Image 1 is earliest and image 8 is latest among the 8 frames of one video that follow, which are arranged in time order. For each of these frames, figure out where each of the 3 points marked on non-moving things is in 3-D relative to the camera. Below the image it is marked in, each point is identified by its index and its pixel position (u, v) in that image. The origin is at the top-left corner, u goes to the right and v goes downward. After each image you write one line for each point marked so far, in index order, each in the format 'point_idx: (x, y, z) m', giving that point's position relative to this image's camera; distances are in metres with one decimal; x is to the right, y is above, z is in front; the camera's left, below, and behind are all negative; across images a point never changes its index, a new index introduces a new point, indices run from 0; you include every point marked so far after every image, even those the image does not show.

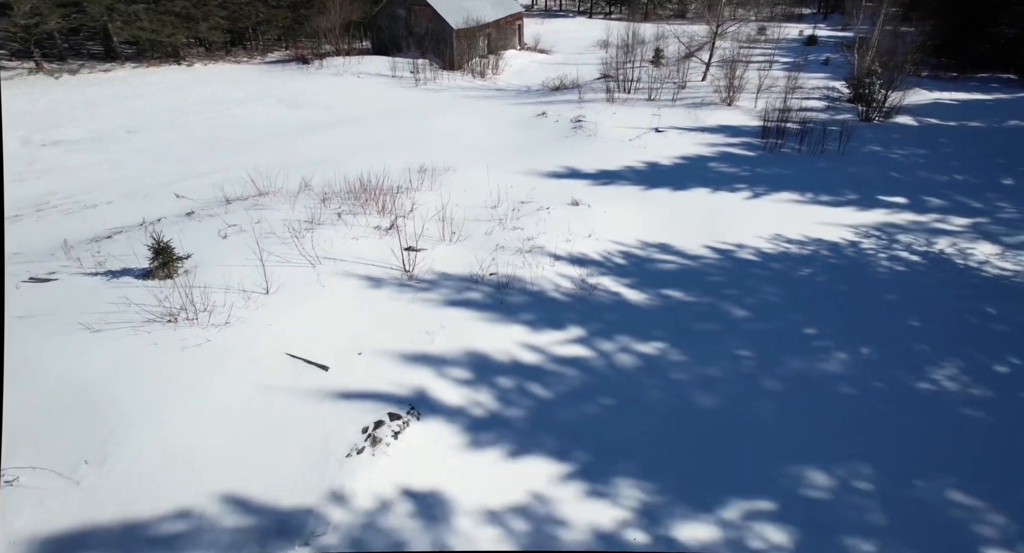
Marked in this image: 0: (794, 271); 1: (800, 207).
0: (+5.8, +0.1, +13.0) m
1: (+7.6, +1.9, +16.6) m
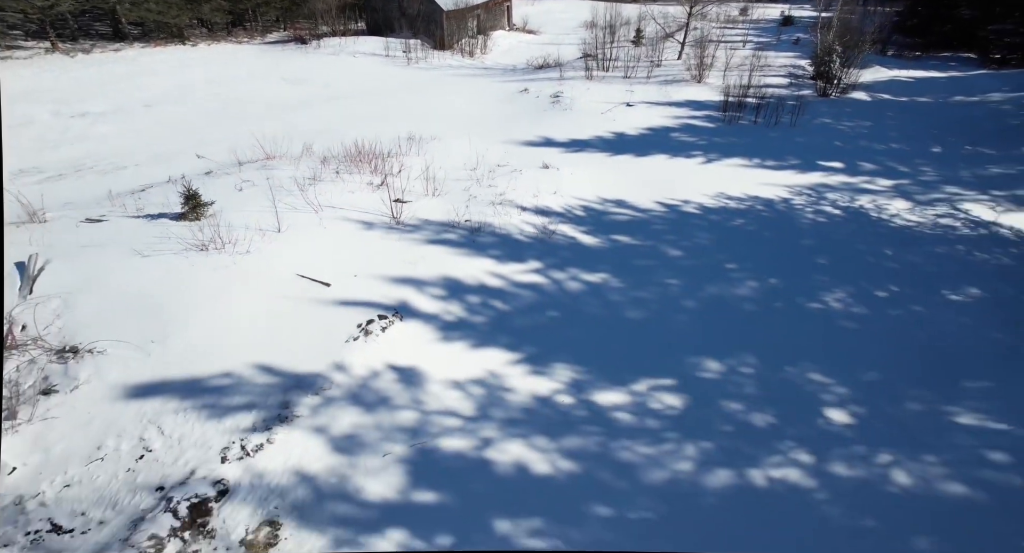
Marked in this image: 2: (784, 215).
0: (+5.2, +1.3, +15.1) m
1: (+7.0, +3.2, +18.7) m
2: (+6.8, +1.5, +15.7) m
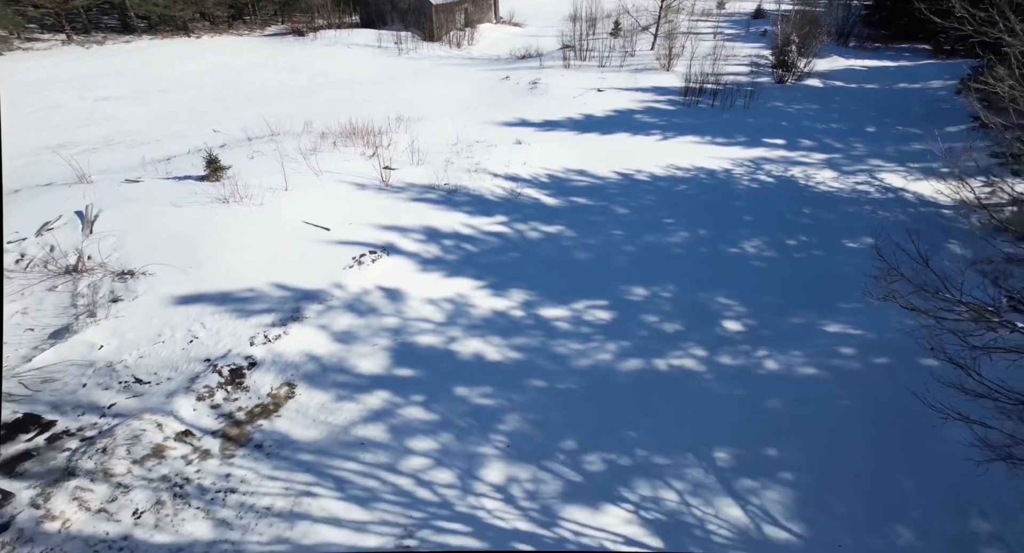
0: (+4.5, +2.5, +17.5) m
1: (+6.2, +4.4, +21.1) m
2: (+6.1, +2.7, +18.1) m
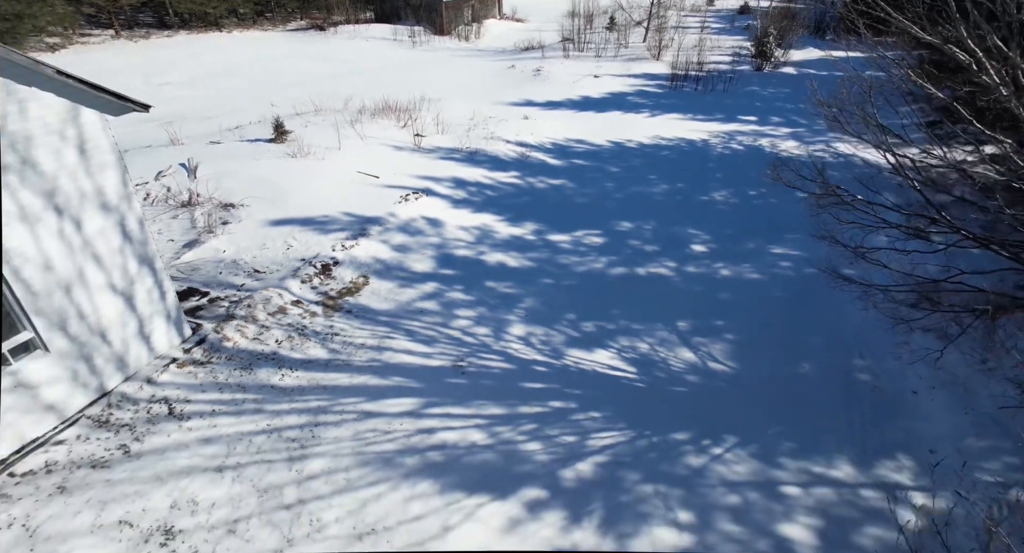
0: (+4.8, +4.1, +20.7) m
1: (+6.5, +5.9, +24.3) m
2: (+6.4, +4.3, +21.3) m
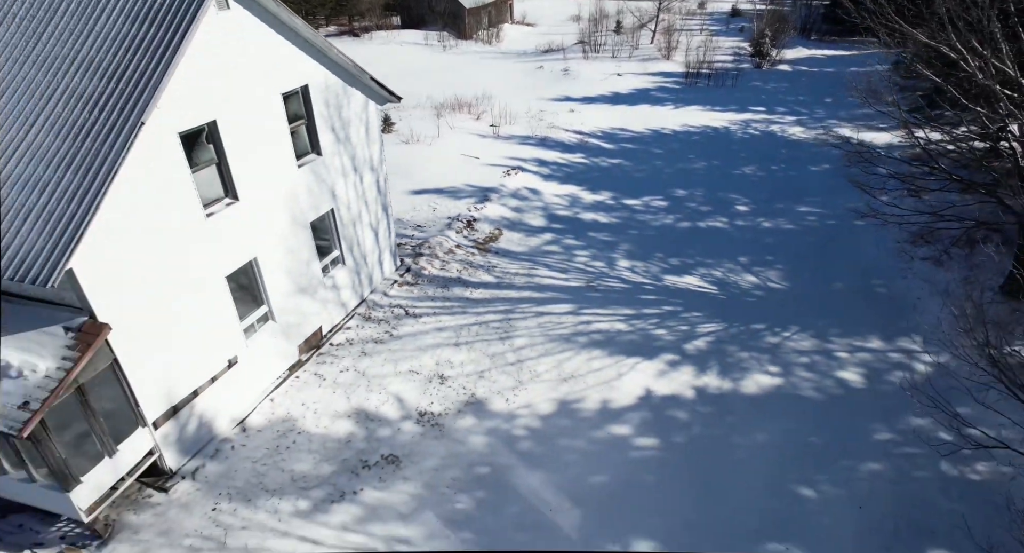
0: (+7.0, +5.4, +24.6) m
1: (+8.5, +7.3, +28.2) m
2: (+8.5, +5.7, +25.2) m
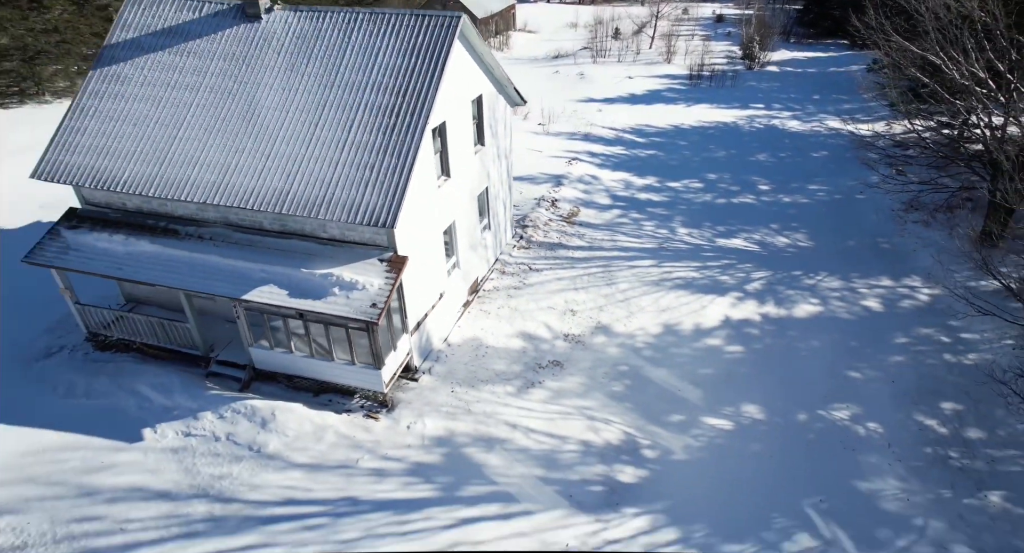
0: (+8.8, +6.5, +28.4) m
1: (+10.2, +8.5, +32.1) m
2: (+10.3, +6.8, +29.1) m
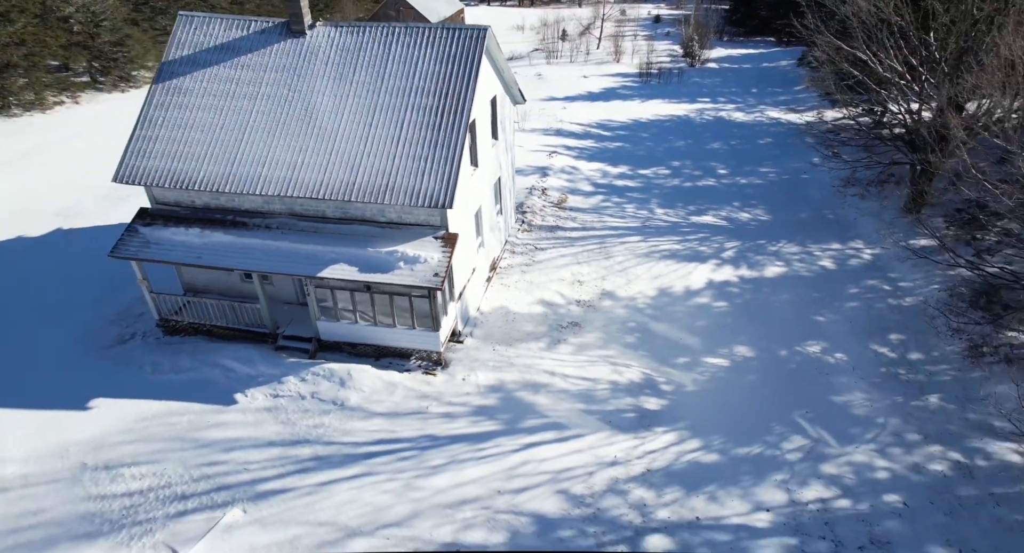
0: (+7.5, +7.5, +31.1) m
1: (+8.5, +9.5, +34.9) m
2: (+9.0, +7.9, +31.9) m
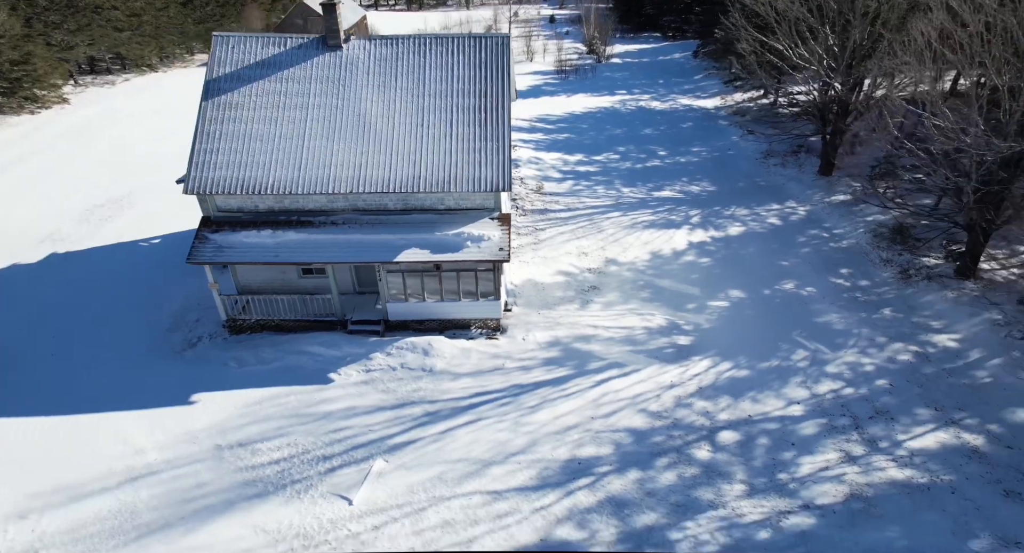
0: (+4.7, +8.7, +34.0) m
1: (+4.8, +10.7, +38.0) m
2: (+5.9, +9.2, +35.1) m
